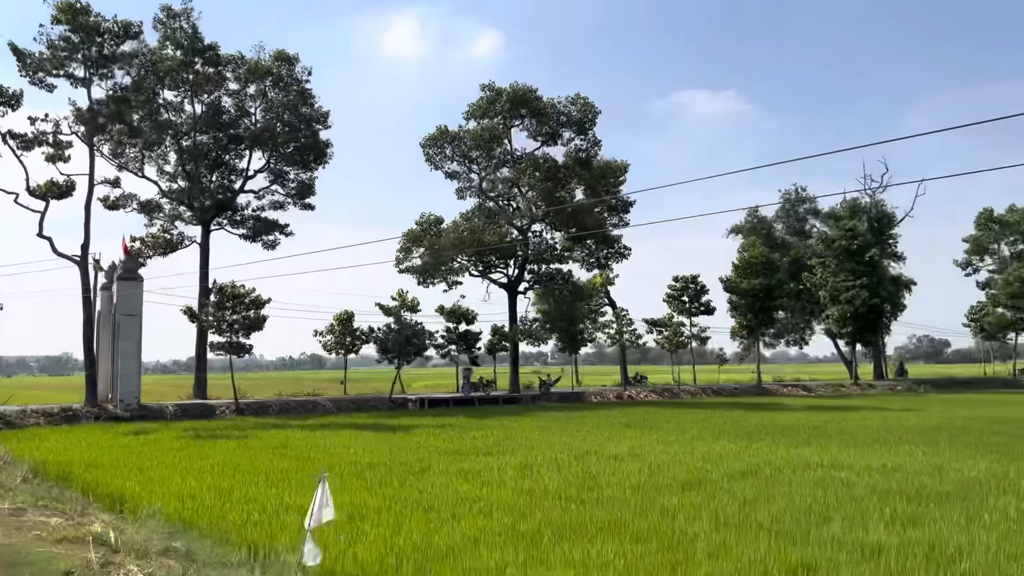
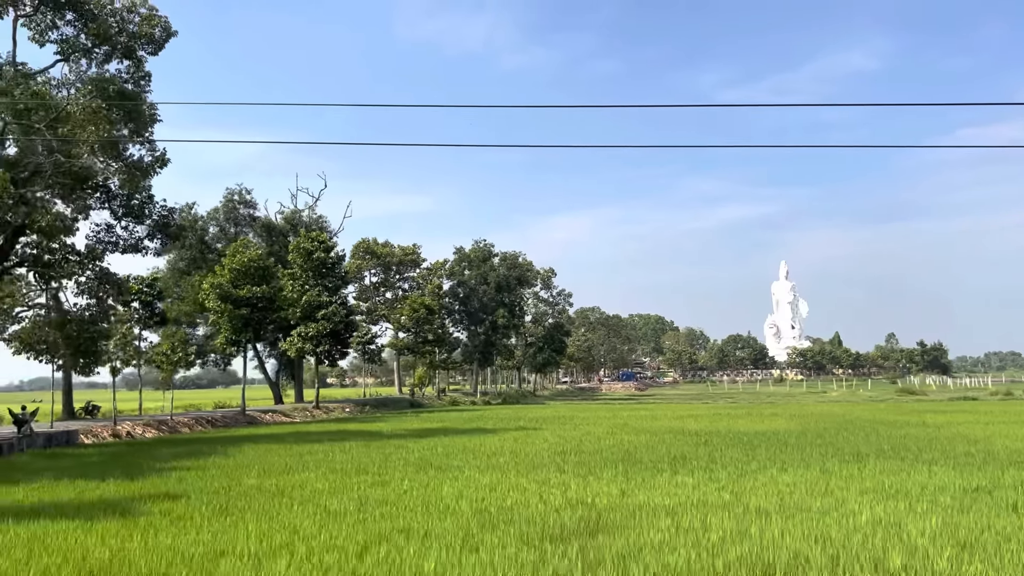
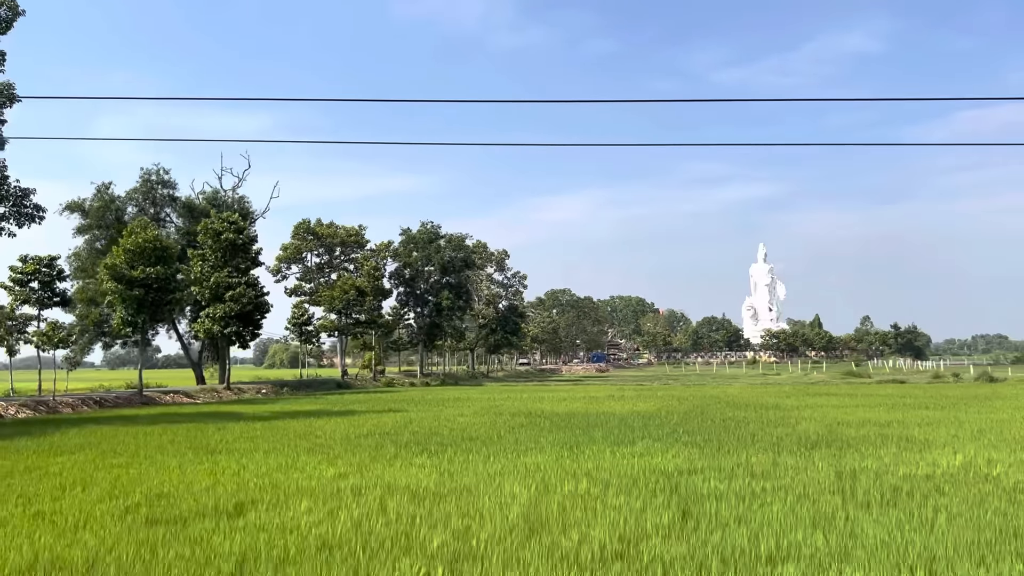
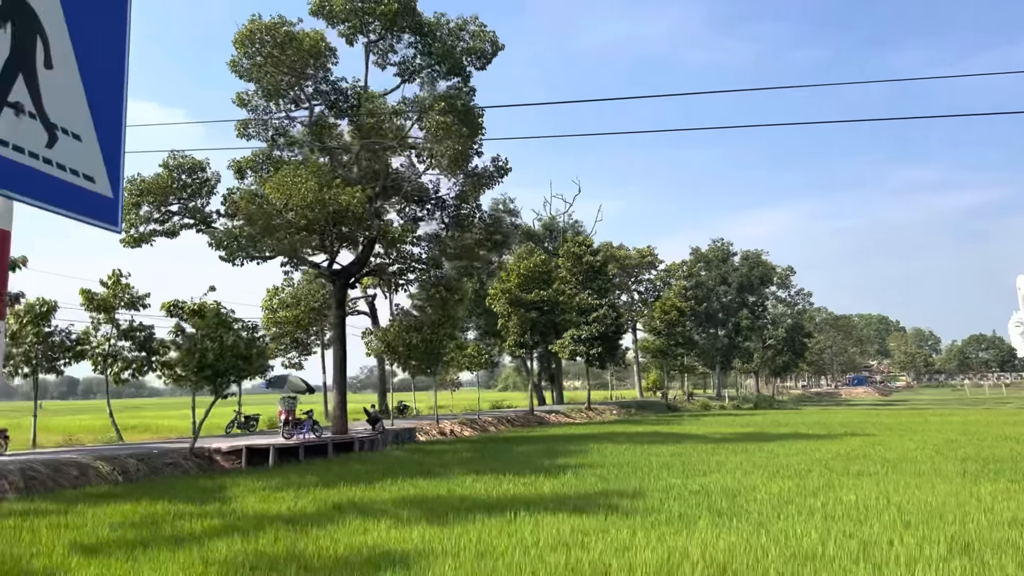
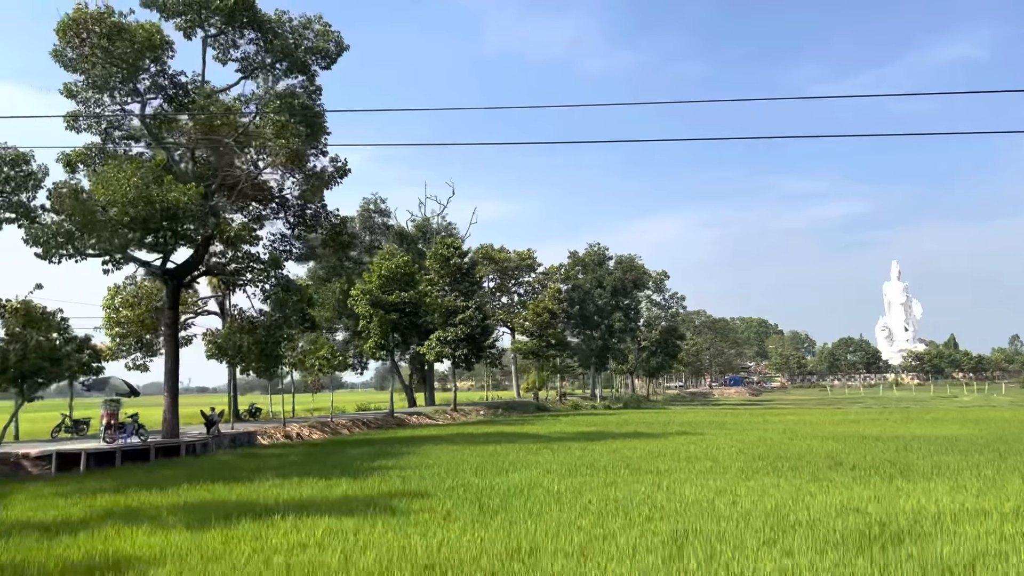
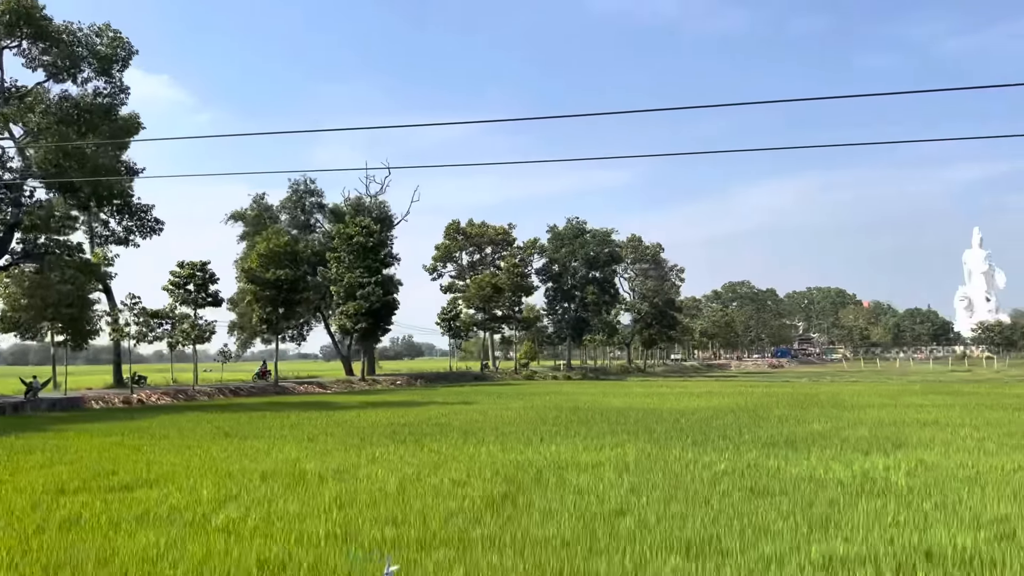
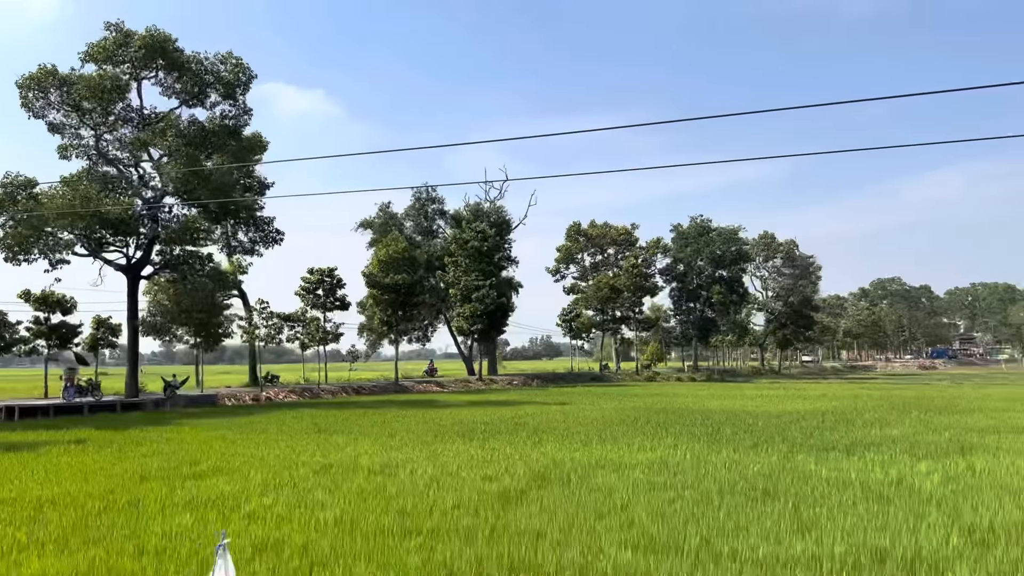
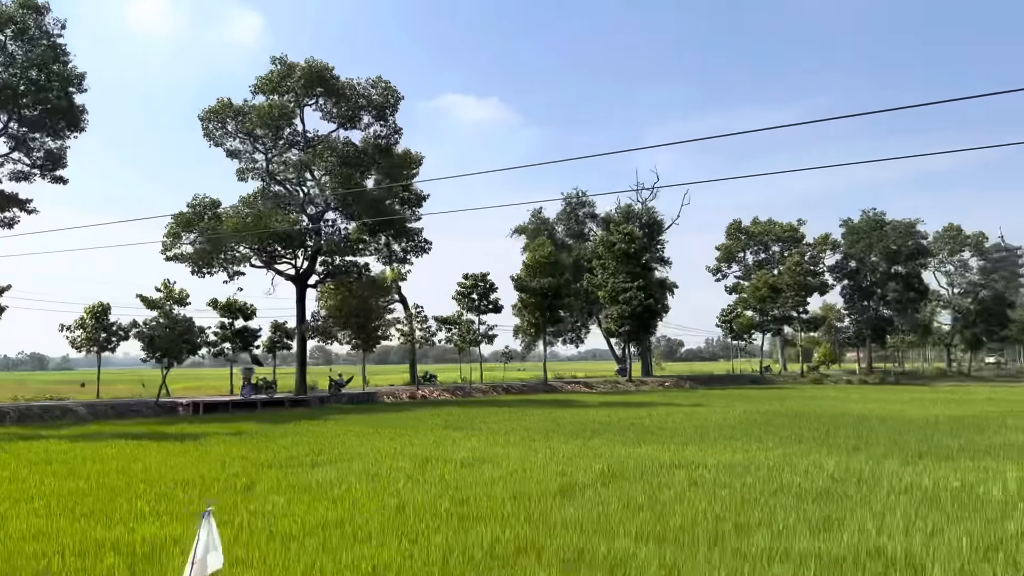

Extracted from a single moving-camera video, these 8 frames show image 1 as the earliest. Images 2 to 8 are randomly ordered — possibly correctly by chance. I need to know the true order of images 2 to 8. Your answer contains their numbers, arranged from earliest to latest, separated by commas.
8, 7, 6, 3, 2, 5, 4
